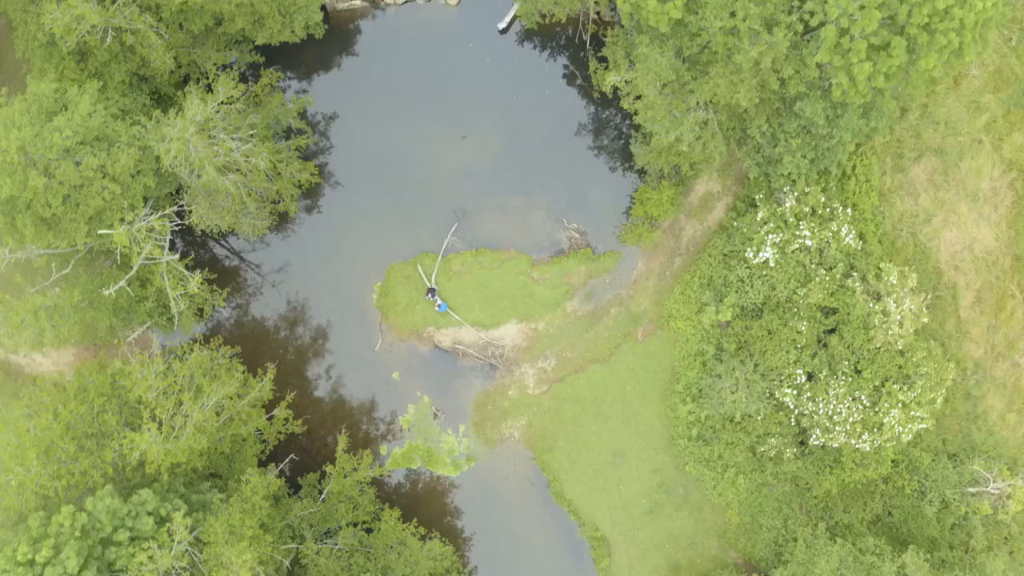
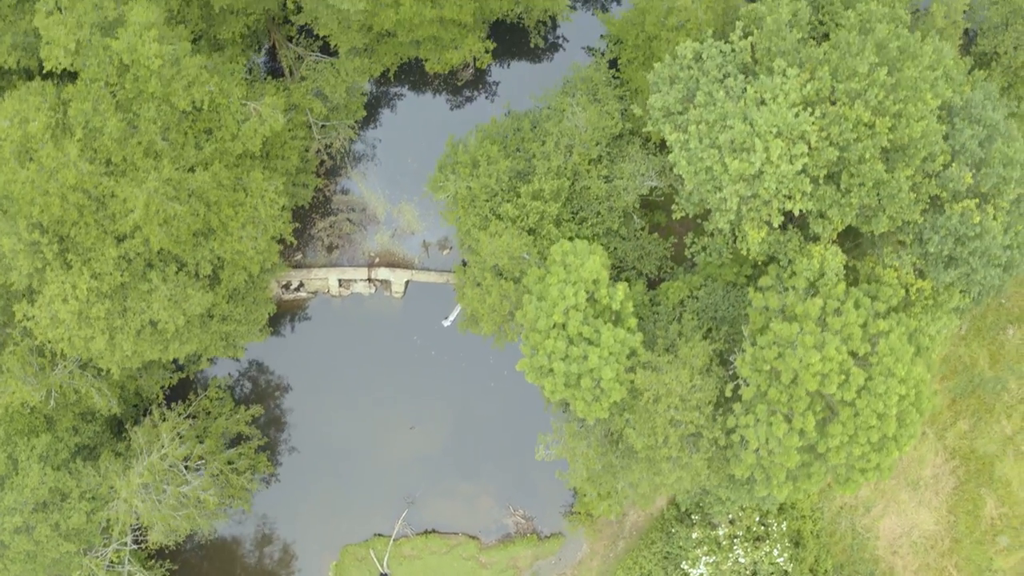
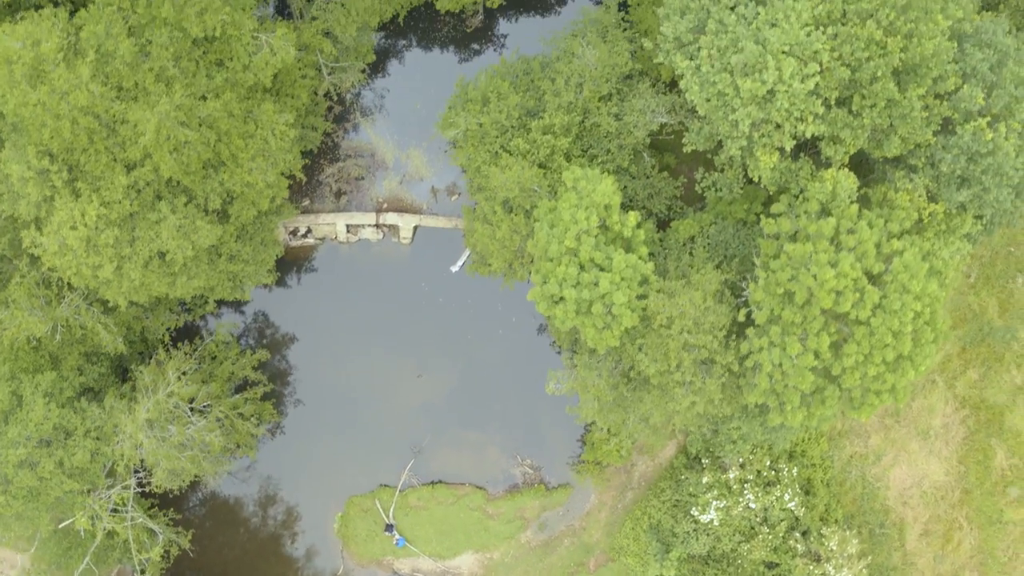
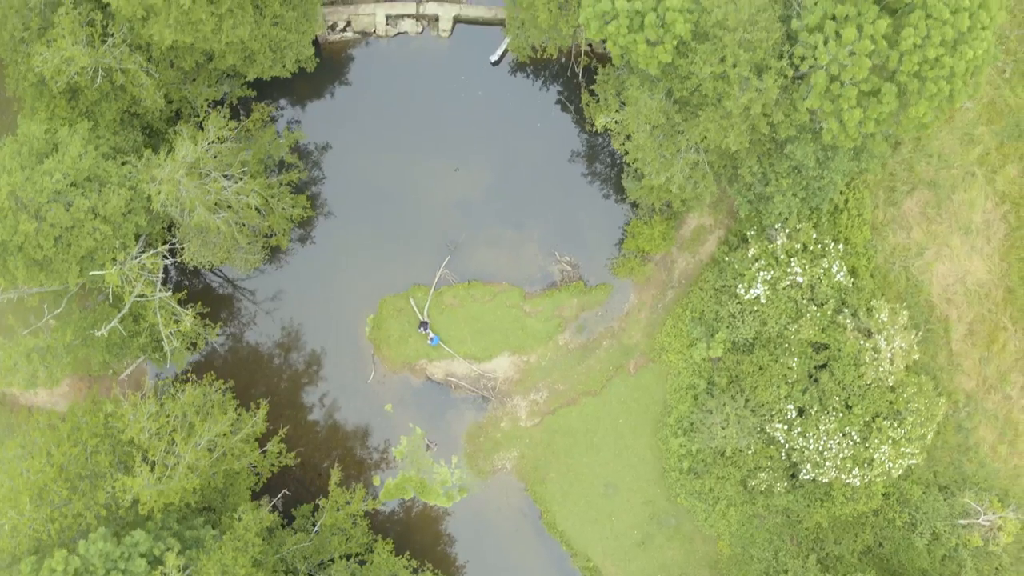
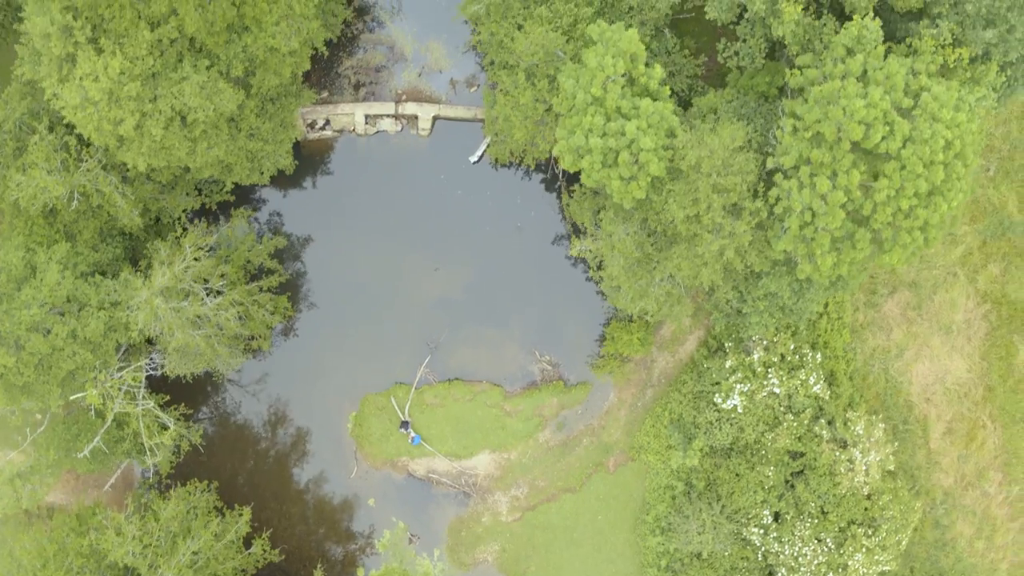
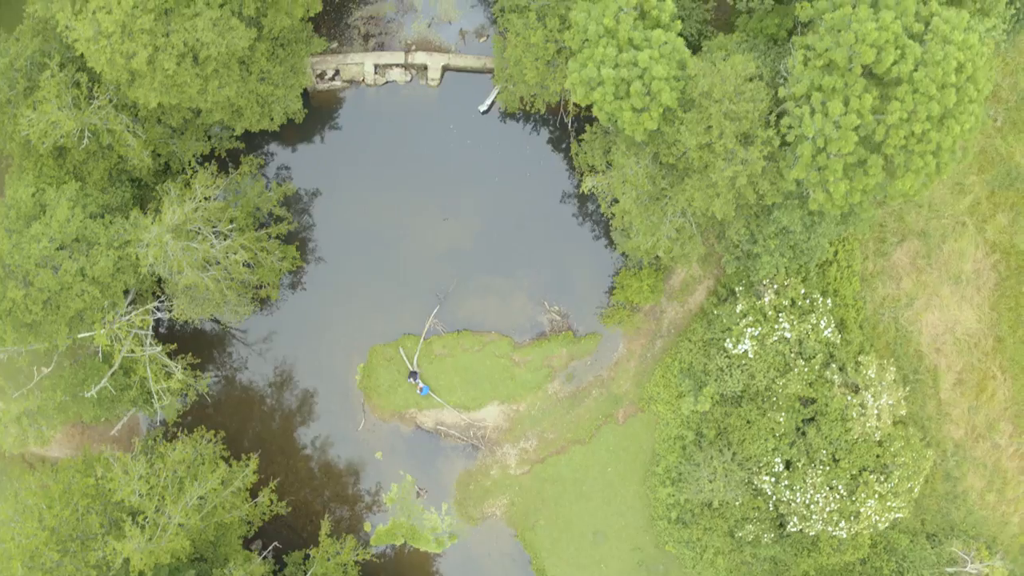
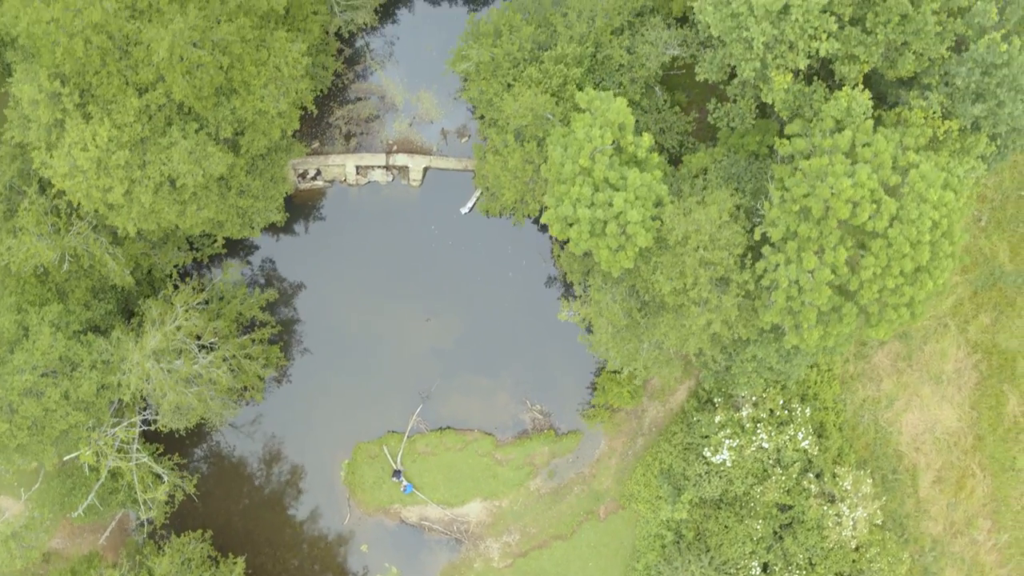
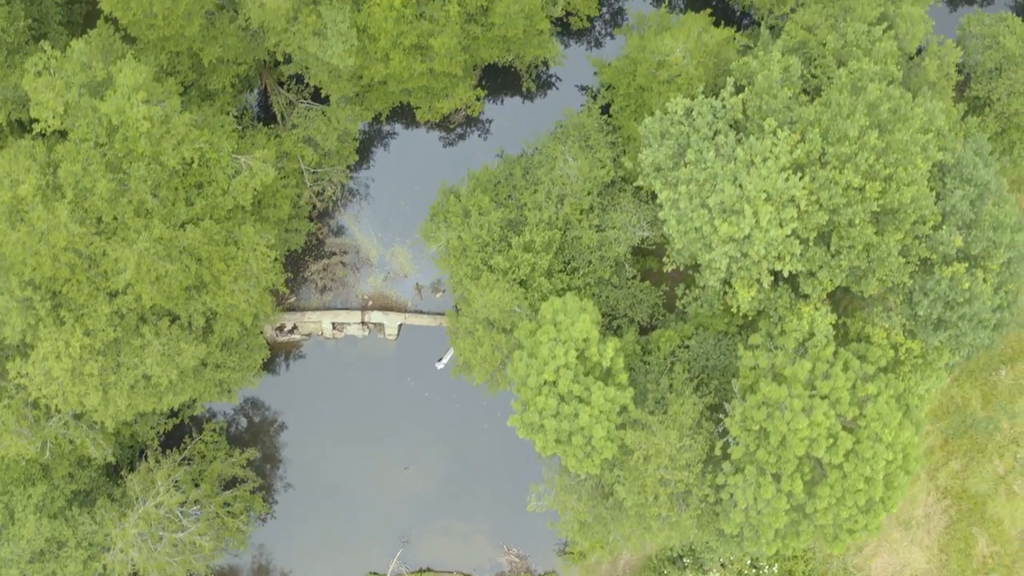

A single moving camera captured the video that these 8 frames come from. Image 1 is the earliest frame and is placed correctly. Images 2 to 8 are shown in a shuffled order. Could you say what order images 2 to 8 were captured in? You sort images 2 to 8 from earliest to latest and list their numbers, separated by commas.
4, 6, 5, 7, 3, 2, 8
